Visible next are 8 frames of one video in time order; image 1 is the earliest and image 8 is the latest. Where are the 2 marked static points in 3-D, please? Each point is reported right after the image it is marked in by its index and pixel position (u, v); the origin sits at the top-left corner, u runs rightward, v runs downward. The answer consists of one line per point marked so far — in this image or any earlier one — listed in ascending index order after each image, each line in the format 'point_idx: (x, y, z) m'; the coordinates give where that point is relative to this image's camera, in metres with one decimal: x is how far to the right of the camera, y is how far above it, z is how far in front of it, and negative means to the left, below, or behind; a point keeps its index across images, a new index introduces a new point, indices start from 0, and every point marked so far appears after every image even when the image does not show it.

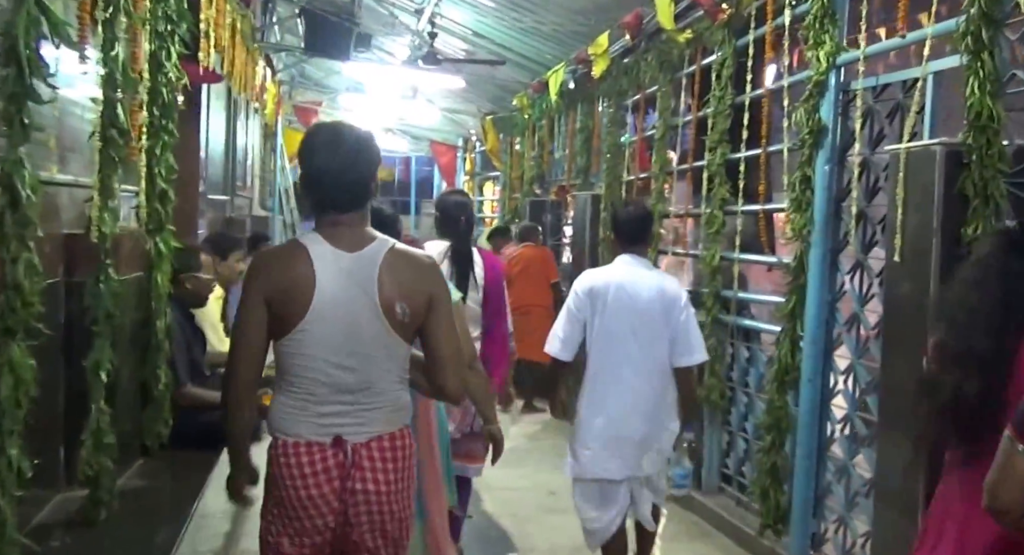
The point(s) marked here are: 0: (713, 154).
0: (+1.1, +0.7, +4.9) m
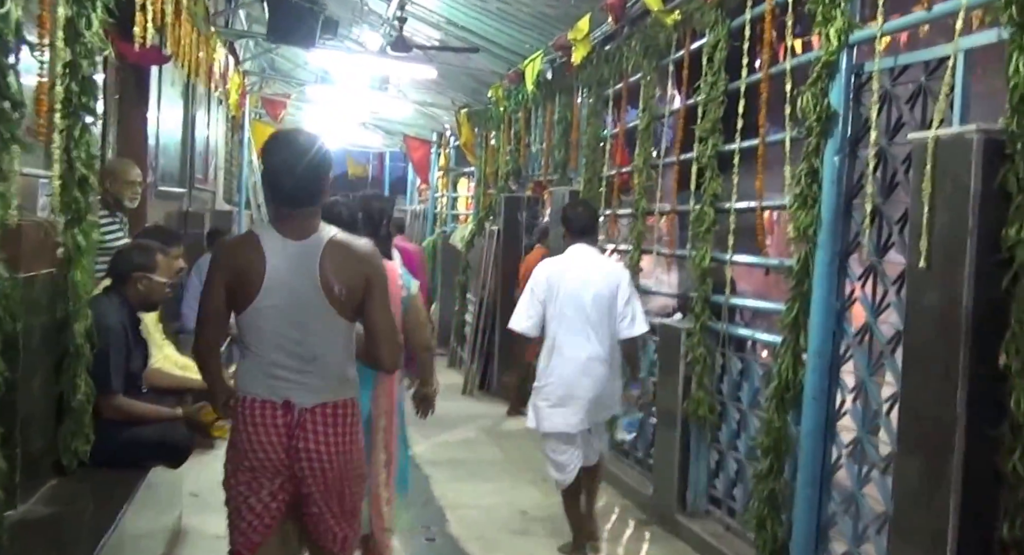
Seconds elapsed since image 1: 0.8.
0: (+1.0, +0.7, +4.4) m
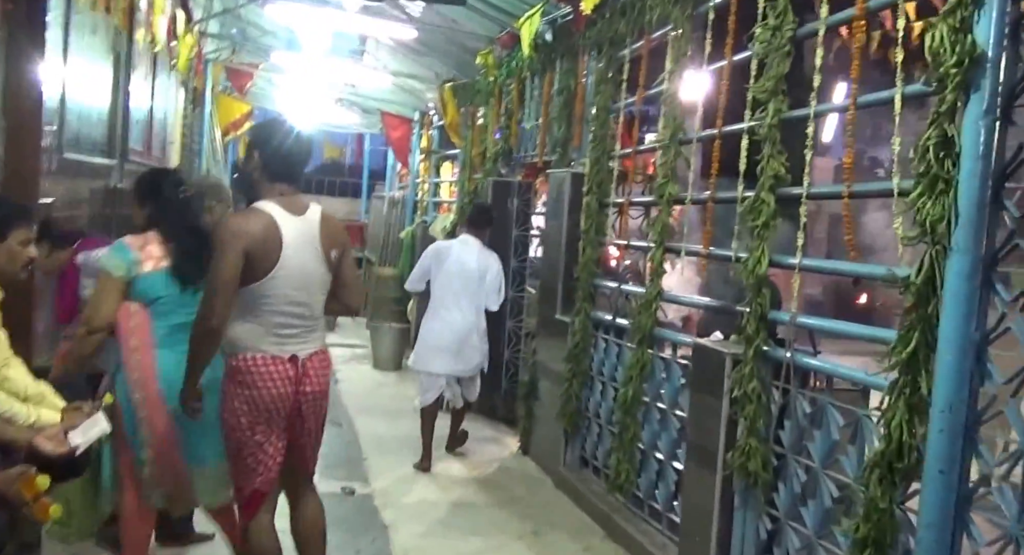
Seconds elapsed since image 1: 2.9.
0: (+1.0, +0.6, +3.3) m
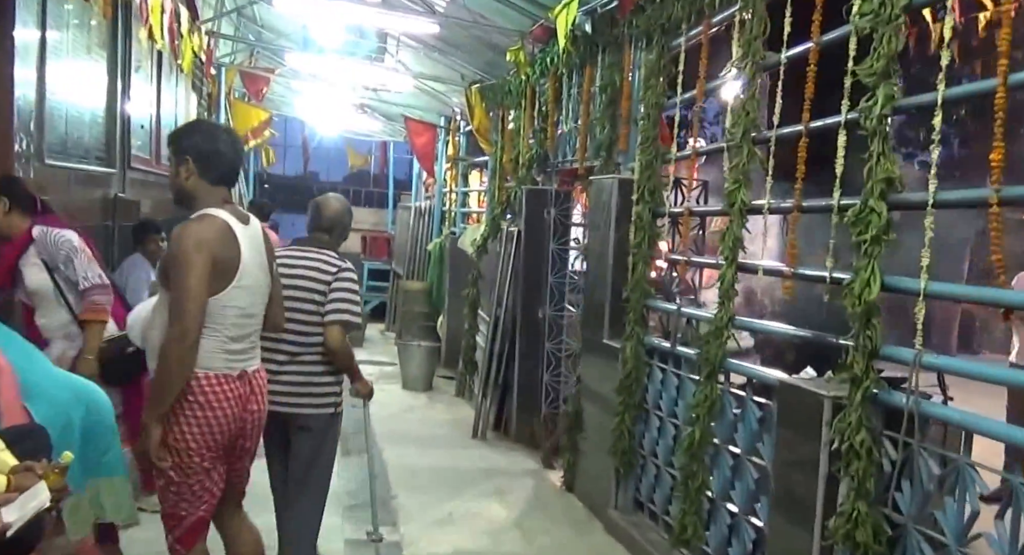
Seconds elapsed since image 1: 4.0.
0: (+1.1, +0.6, +2.7) m
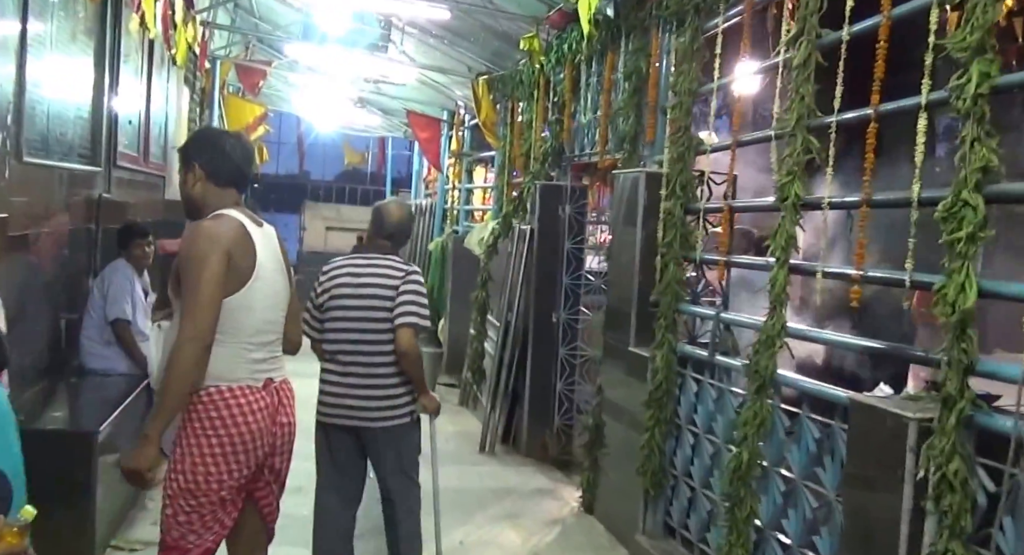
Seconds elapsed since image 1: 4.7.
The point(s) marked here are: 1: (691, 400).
0: (+1.2, +0.5, +2.4) m
1: (+0.8, -0.6, +3.8) m
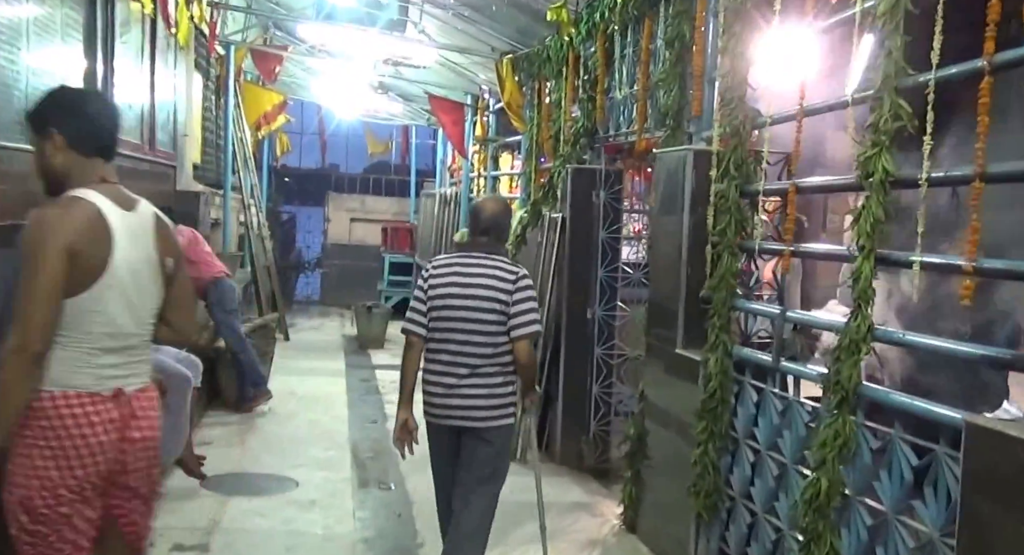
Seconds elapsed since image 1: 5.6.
0: (+1.3, +0.6, +1.8) m
1: (+0.9, -0.5, +3.3) m
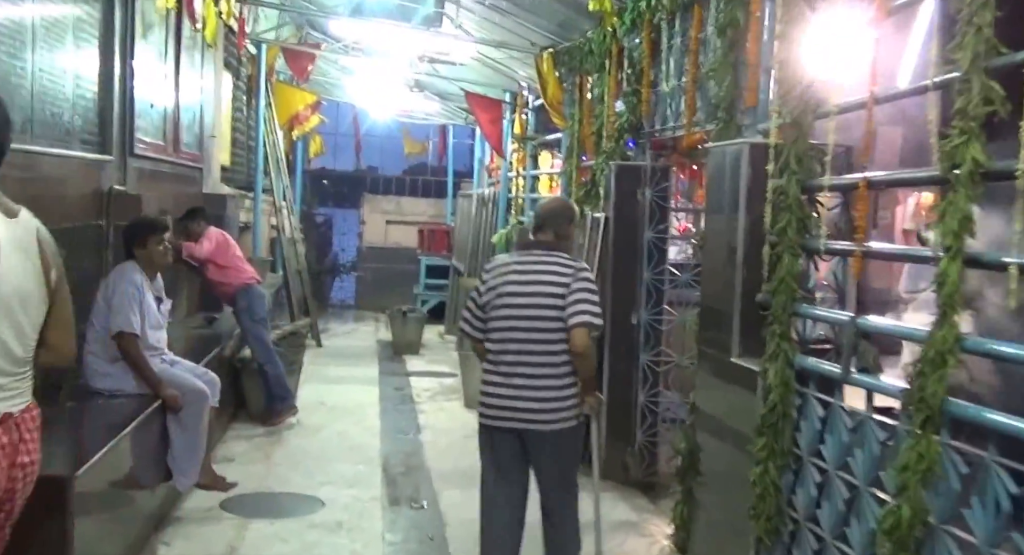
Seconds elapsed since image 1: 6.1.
0: (+1.4, +0.6, +1.5) m
1: (+1.1, -0.5, +3.1) m
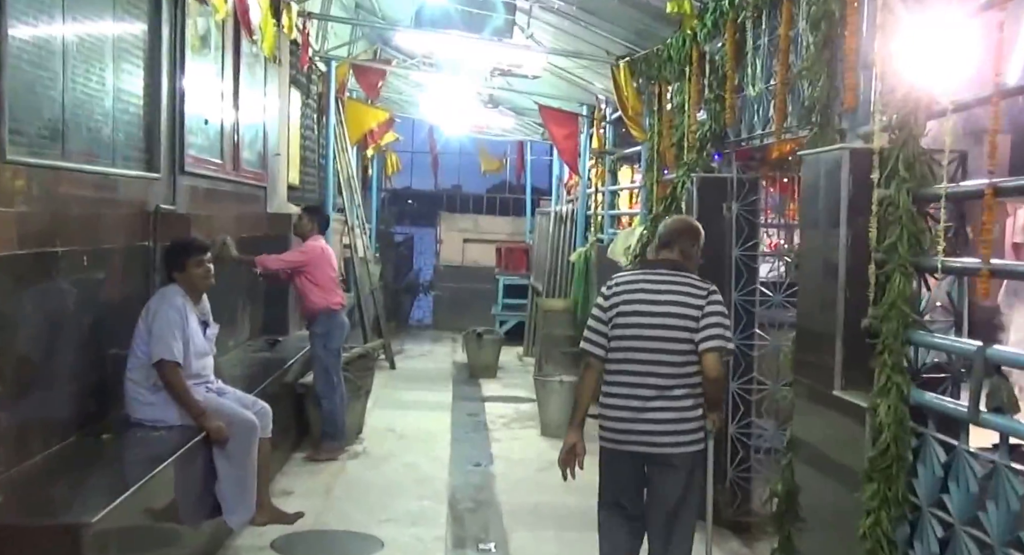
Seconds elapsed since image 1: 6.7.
0: (+1.4, +0.5, +1.1) m
1: (+1.3, -0.6, +2.6) m
